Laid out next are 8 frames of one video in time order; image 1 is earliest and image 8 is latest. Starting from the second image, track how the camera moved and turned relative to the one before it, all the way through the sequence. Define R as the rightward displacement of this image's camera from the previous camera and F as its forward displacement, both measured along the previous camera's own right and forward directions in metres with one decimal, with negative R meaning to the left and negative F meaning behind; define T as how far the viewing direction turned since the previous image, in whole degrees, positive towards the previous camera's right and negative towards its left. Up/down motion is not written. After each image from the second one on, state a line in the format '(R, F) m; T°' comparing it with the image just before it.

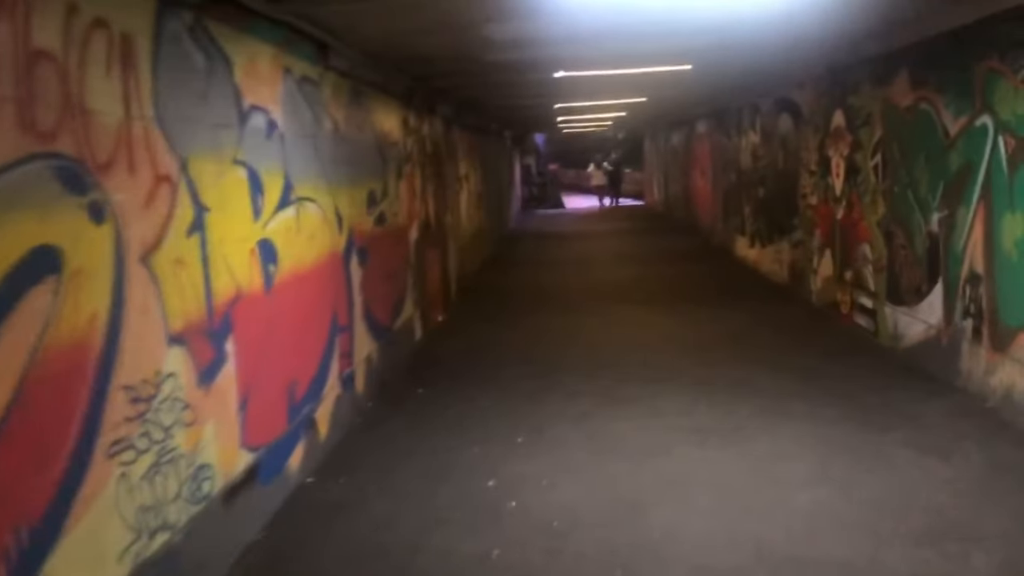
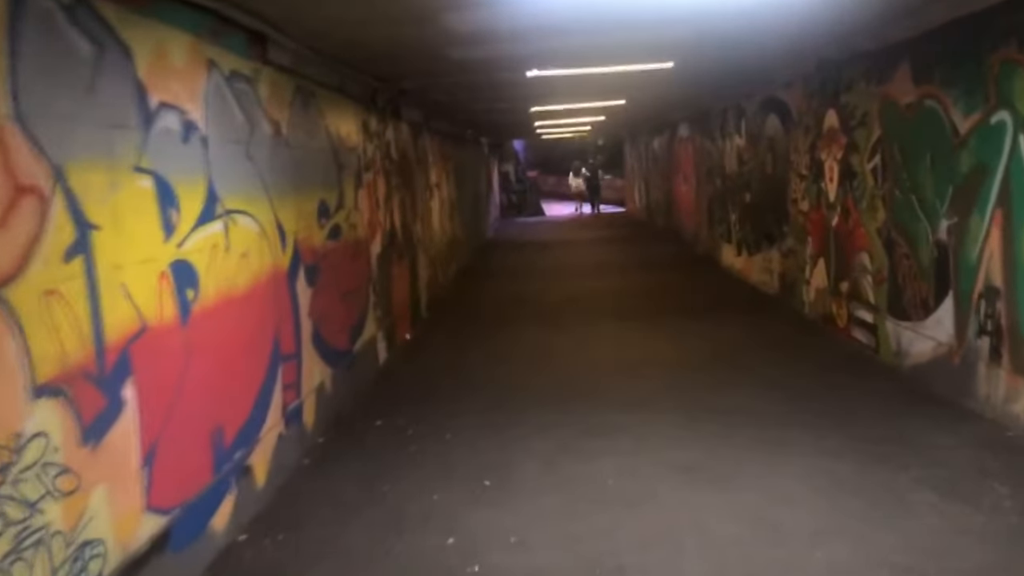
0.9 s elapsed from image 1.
(+0.1, +0.9) m; +1°
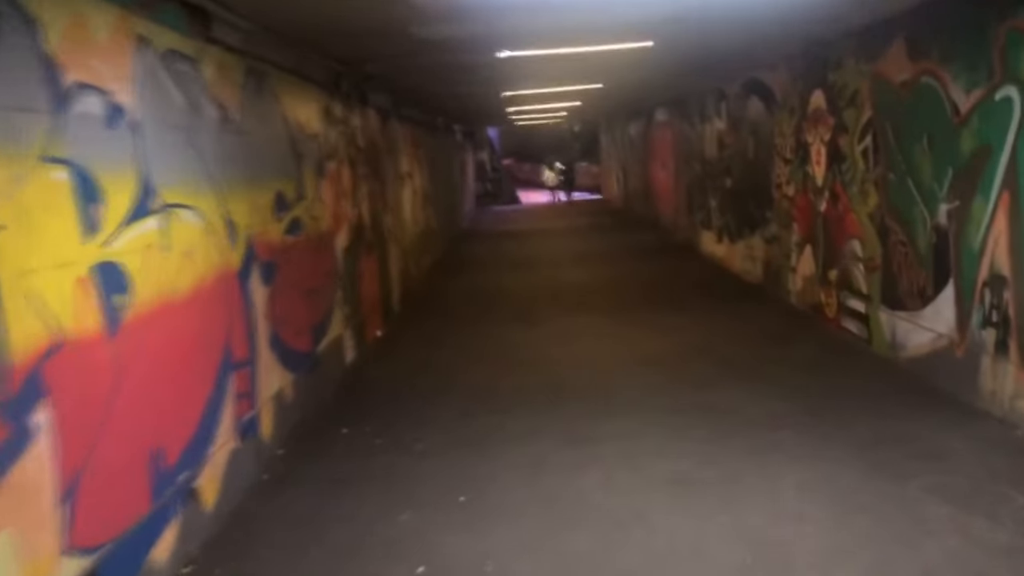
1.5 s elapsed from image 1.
(0.0, +0.6) m; +1°
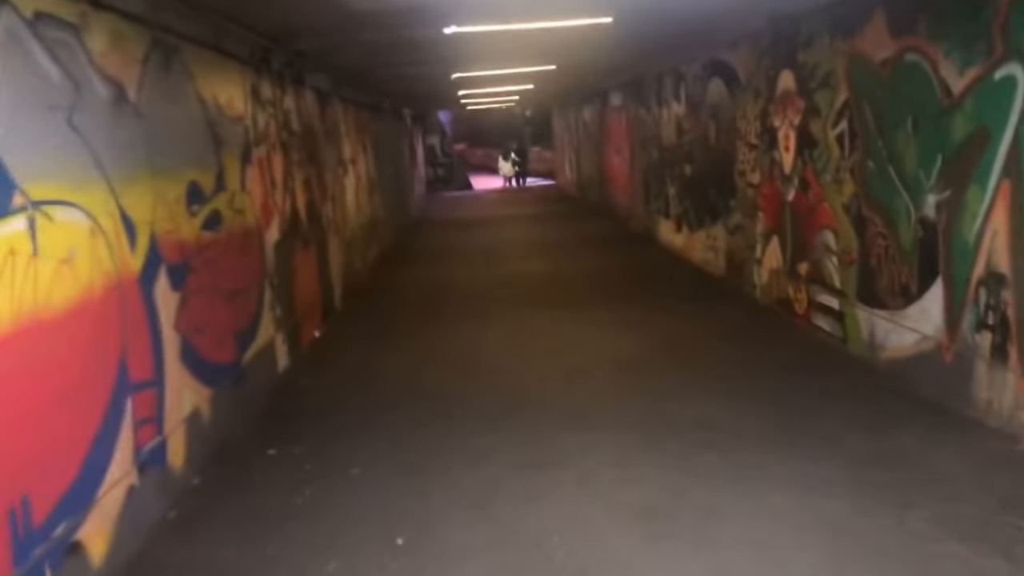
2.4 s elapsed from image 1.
(0.0, +0.8) m; +3°
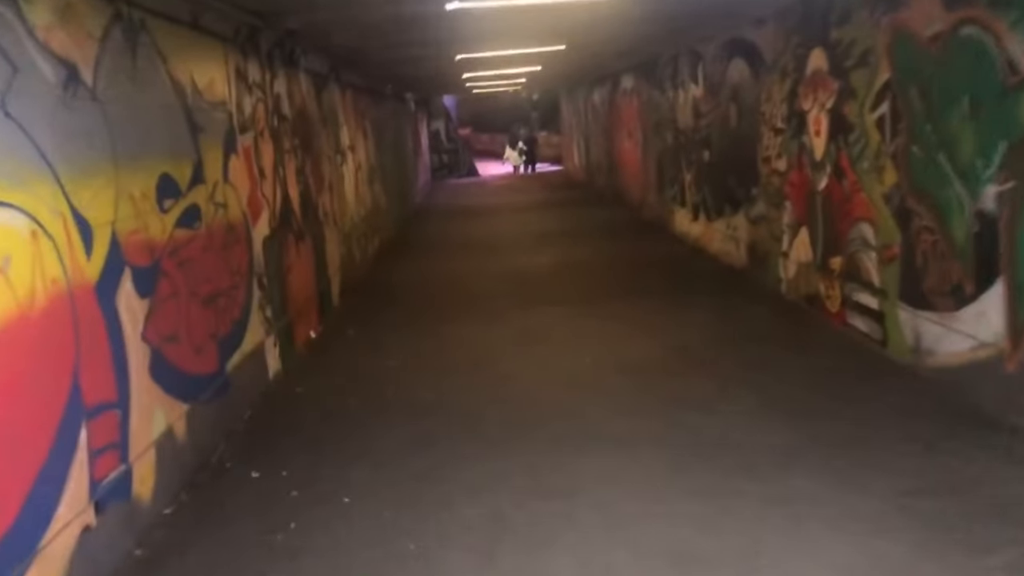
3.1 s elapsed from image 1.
(0.0, +0.7) m; 0°
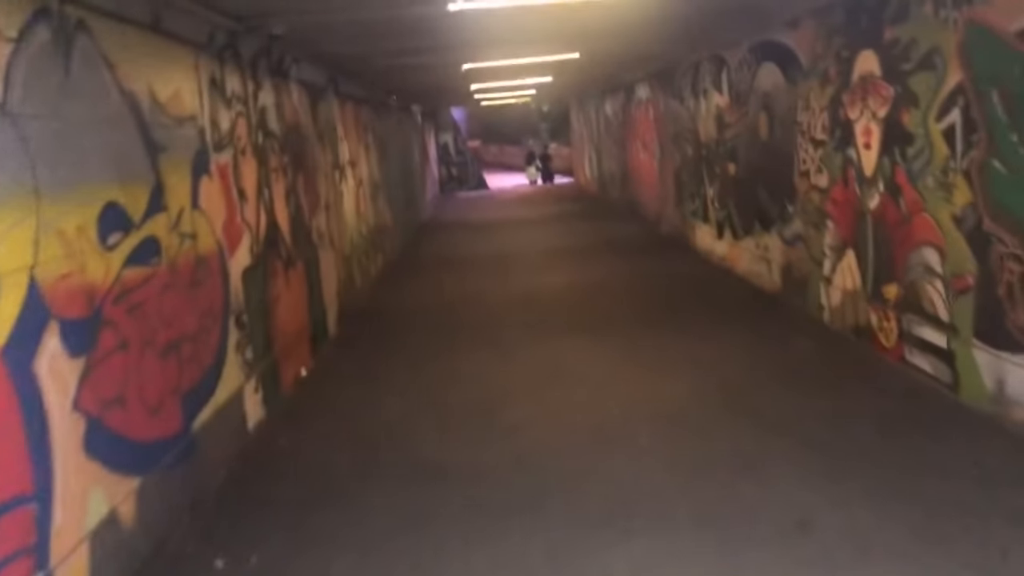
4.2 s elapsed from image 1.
(0.0, +1.0) m; -1°
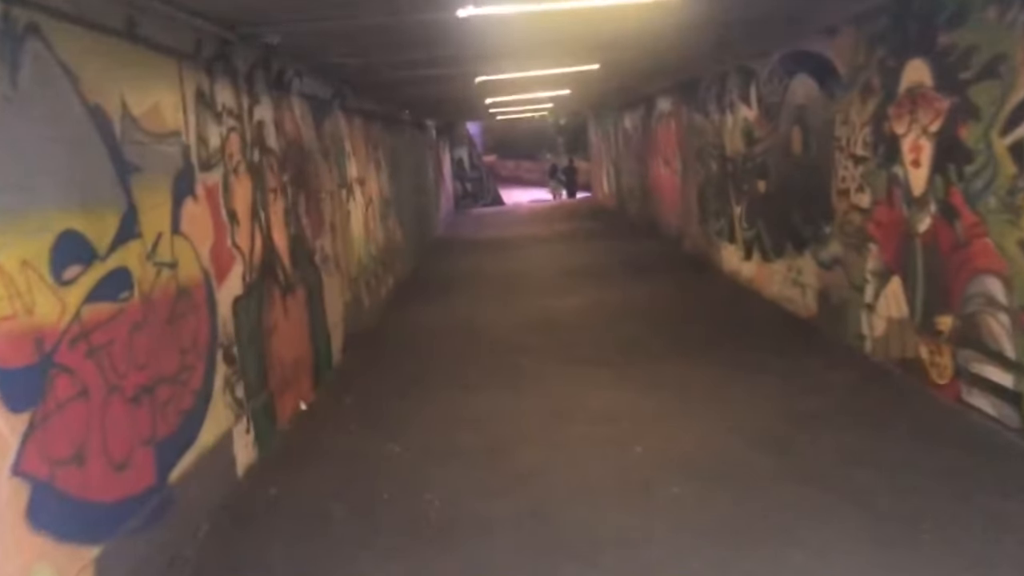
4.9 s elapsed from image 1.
(0.0, +0.7) m; -1°
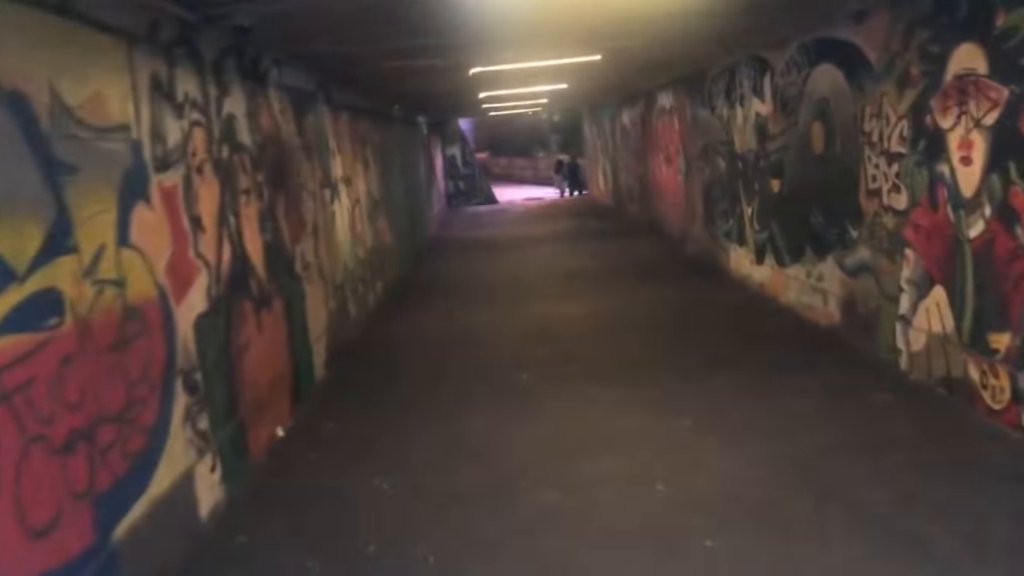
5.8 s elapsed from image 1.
(-0.1, +0.8) m; +1°
